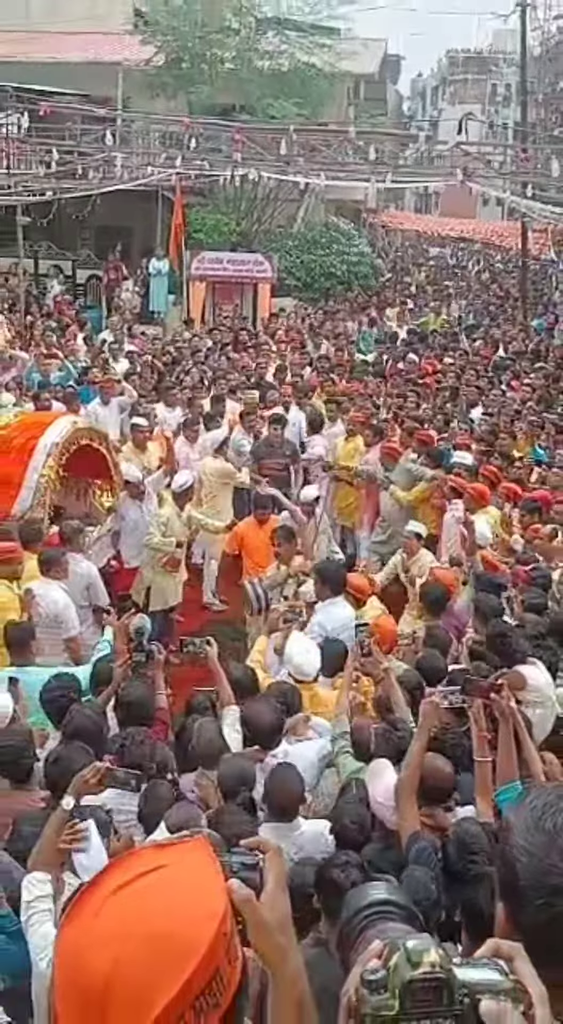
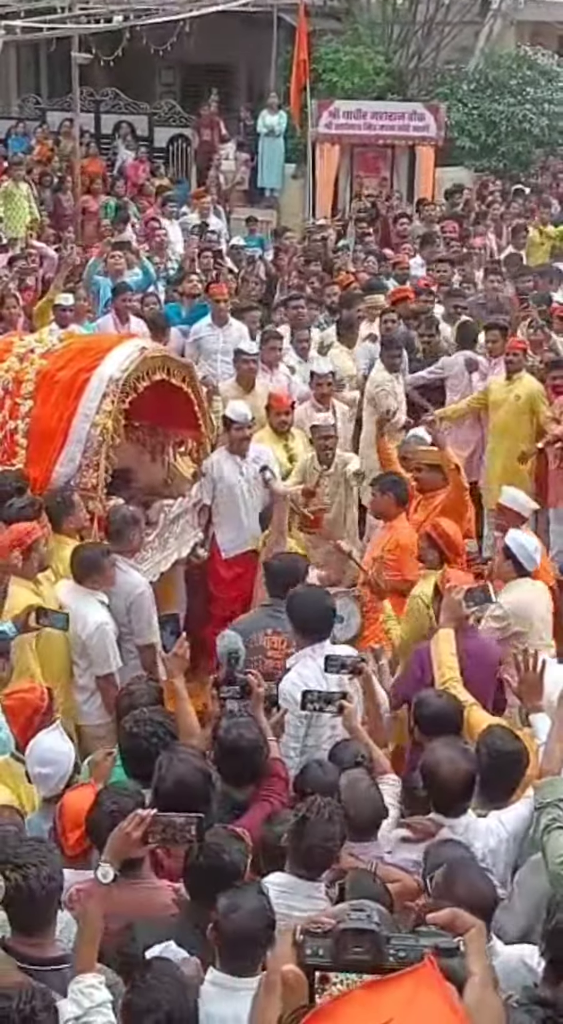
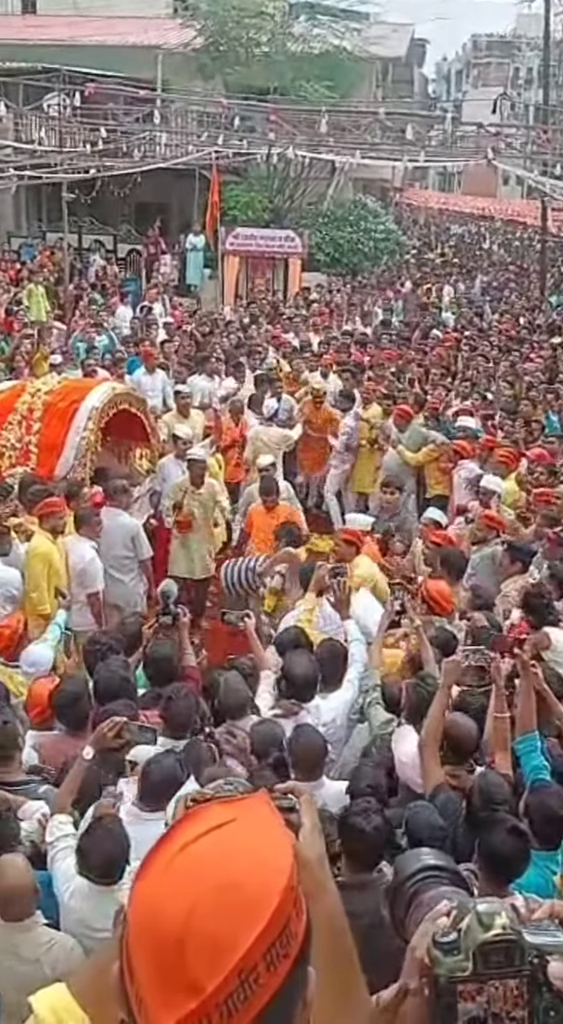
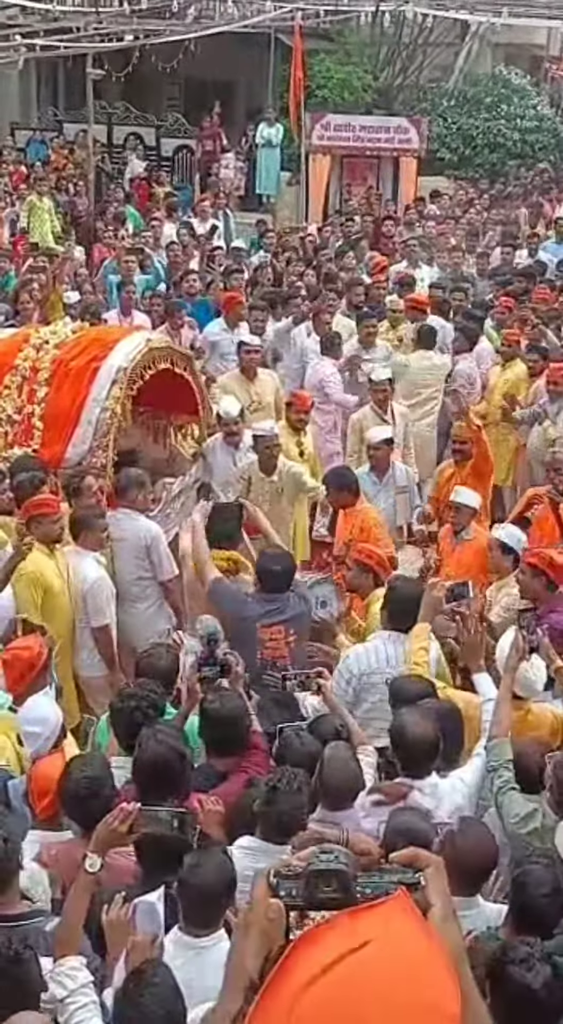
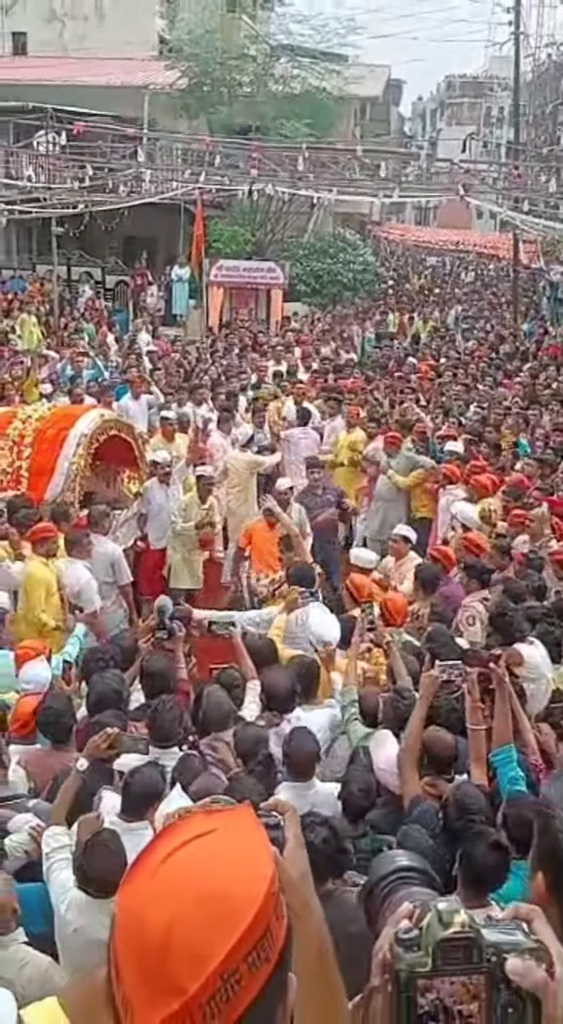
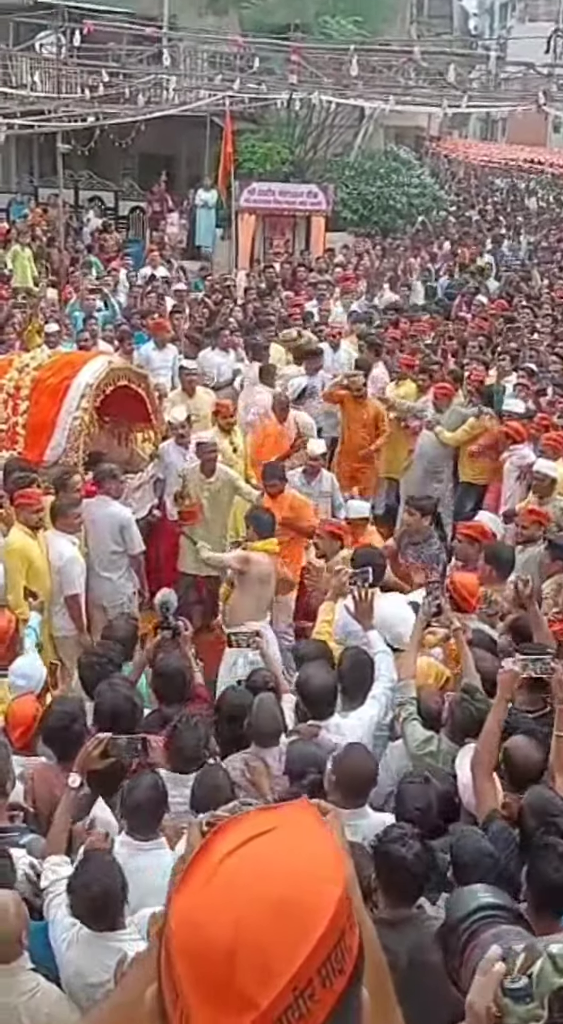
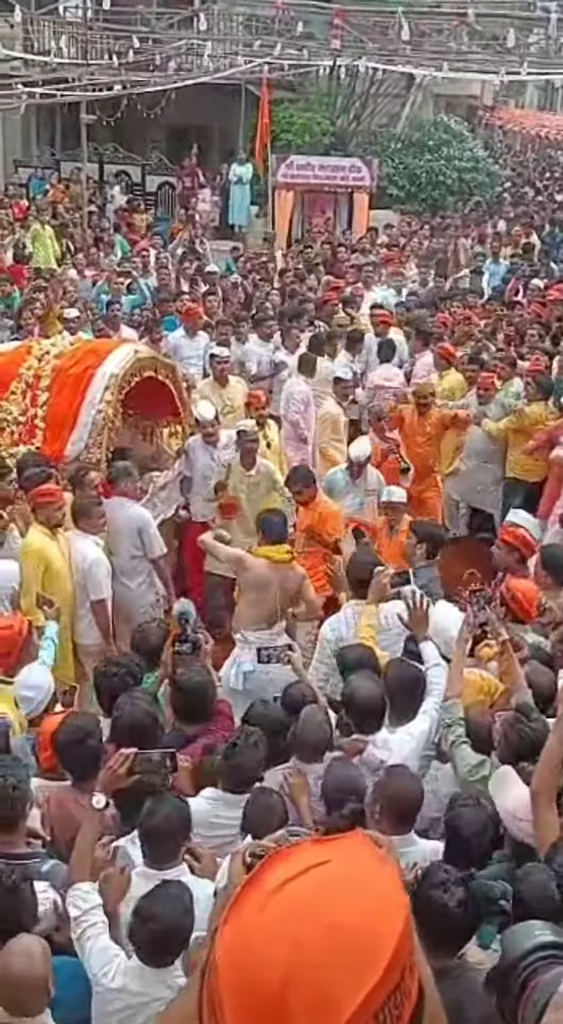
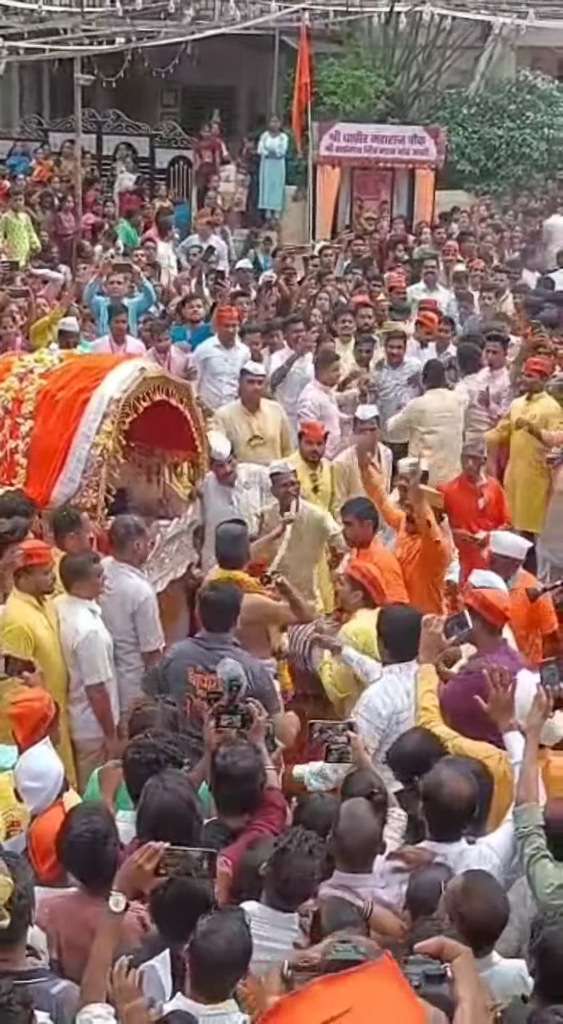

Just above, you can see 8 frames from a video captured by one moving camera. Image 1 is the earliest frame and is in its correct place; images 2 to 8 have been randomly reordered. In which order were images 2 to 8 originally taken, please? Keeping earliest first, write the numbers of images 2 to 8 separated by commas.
5, 3, 6, 7, 4, 8, 2
